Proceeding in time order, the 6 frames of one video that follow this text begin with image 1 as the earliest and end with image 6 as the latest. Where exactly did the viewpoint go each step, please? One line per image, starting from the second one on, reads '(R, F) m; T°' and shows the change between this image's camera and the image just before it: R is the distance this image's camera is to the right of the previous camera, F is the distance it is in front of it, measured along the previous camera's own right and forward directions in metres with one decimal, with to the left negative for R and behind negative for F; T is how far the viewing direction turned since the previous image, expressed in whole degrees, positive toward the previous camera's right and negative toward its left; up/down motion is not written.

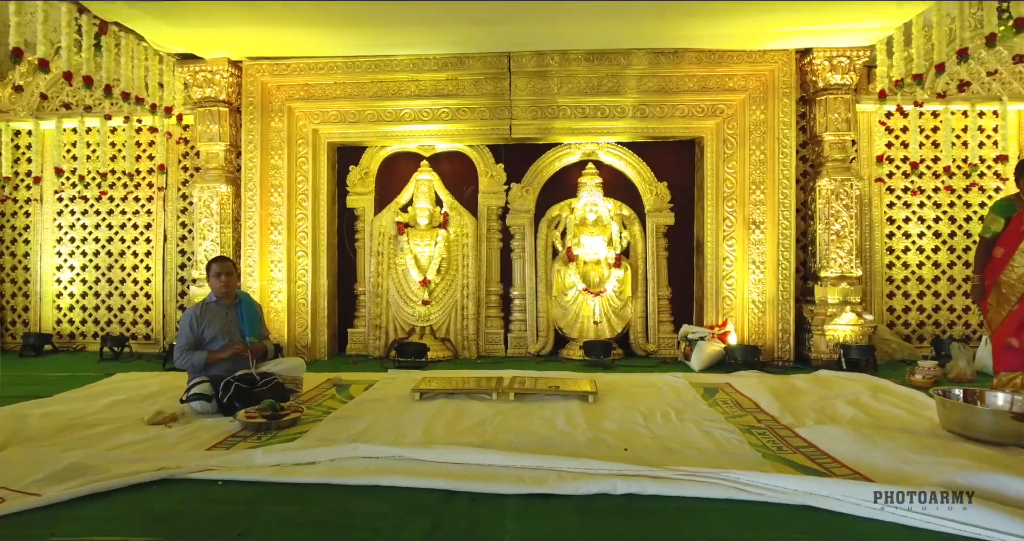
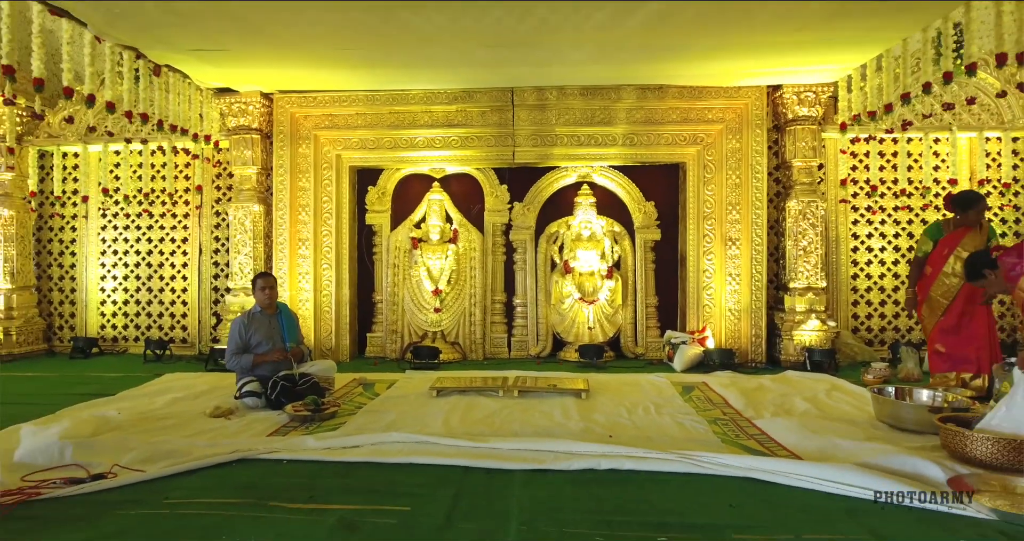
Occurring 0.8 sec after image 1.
(0.0, -0.5) m; 0°
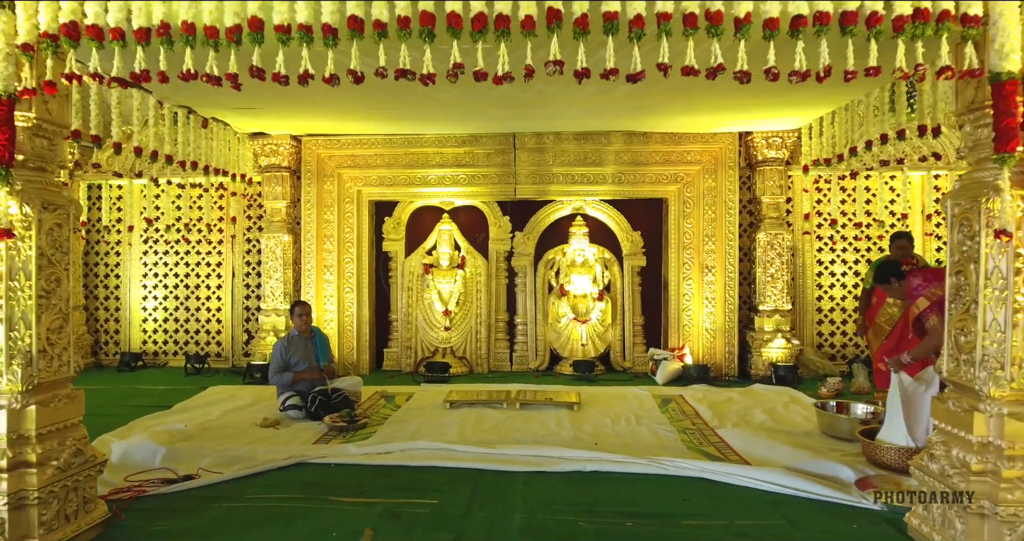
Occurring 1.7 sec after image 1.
(0.0, -0.6) m; 0°
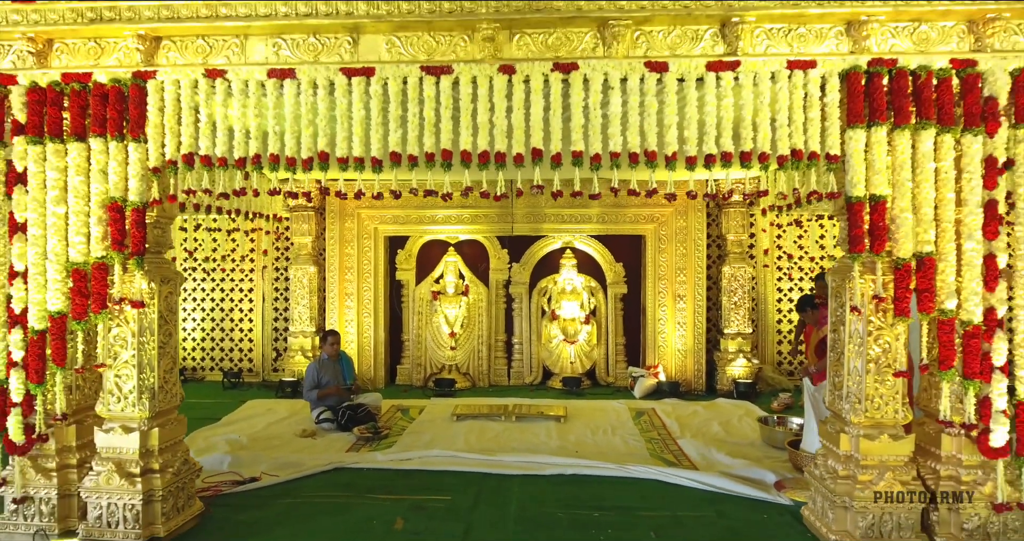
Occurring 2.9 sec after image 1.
(0.0, -0.8) m; 0°
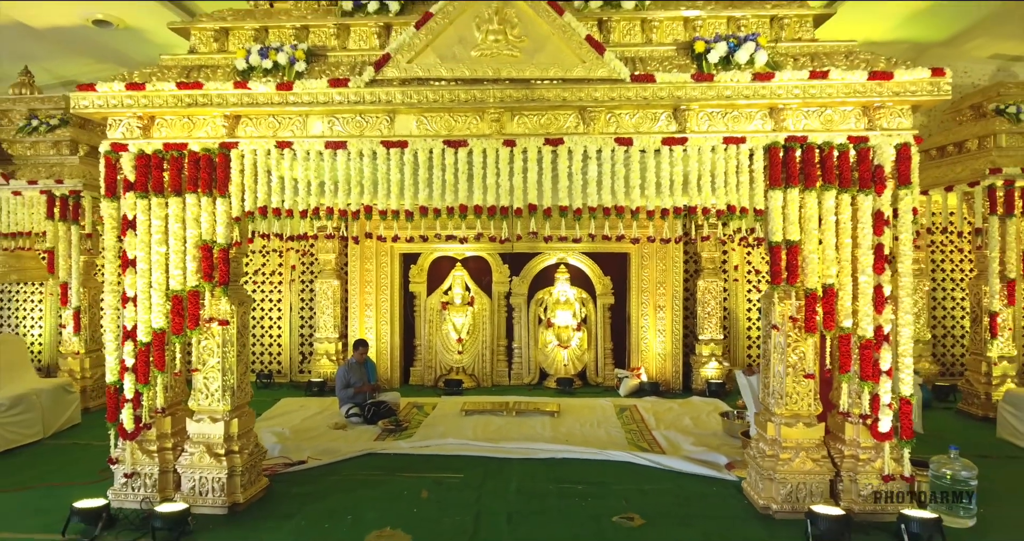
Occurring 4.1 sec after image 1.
(0.0, -0.8) m; 0°
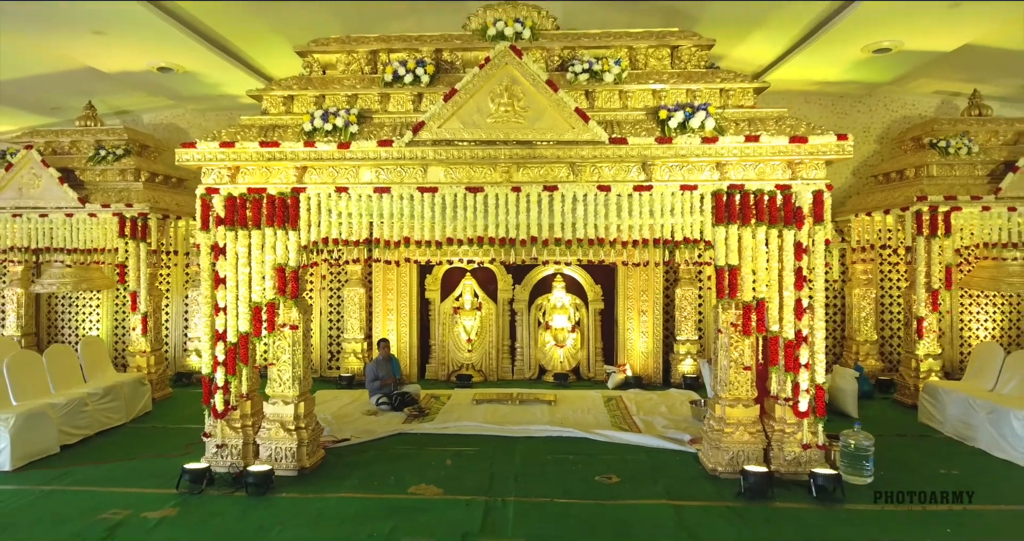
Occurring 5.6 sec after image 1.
(-0.1, -1.1) m; 0°
